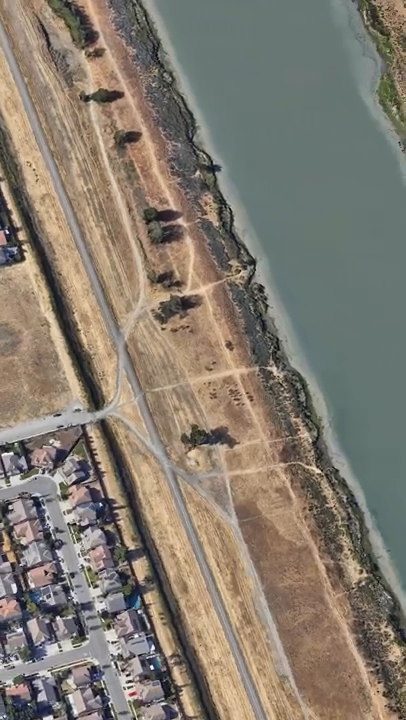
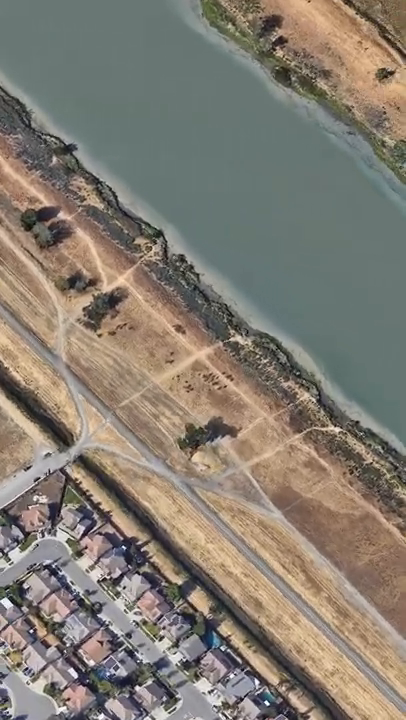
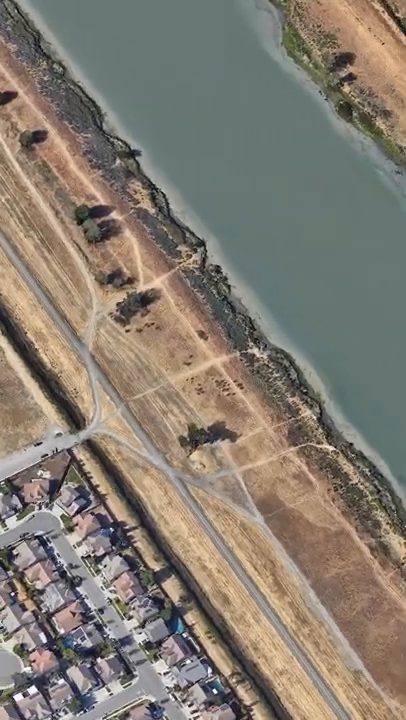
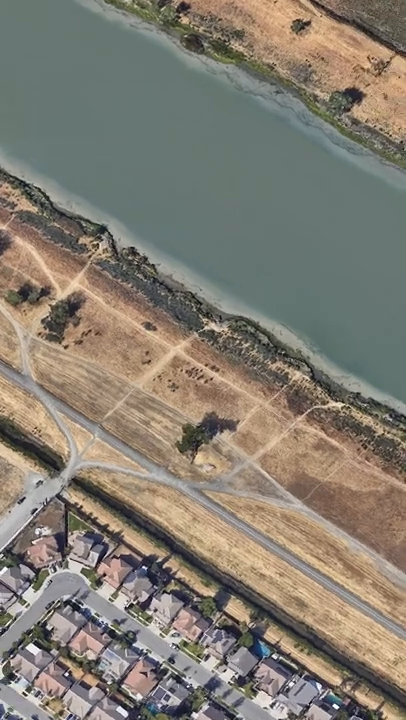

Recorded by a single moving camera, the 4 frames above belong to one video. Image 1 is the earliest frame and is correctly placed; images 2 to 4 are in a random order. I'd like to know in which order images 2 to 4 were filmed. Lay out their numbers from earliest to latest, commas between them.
3, 2, 4
